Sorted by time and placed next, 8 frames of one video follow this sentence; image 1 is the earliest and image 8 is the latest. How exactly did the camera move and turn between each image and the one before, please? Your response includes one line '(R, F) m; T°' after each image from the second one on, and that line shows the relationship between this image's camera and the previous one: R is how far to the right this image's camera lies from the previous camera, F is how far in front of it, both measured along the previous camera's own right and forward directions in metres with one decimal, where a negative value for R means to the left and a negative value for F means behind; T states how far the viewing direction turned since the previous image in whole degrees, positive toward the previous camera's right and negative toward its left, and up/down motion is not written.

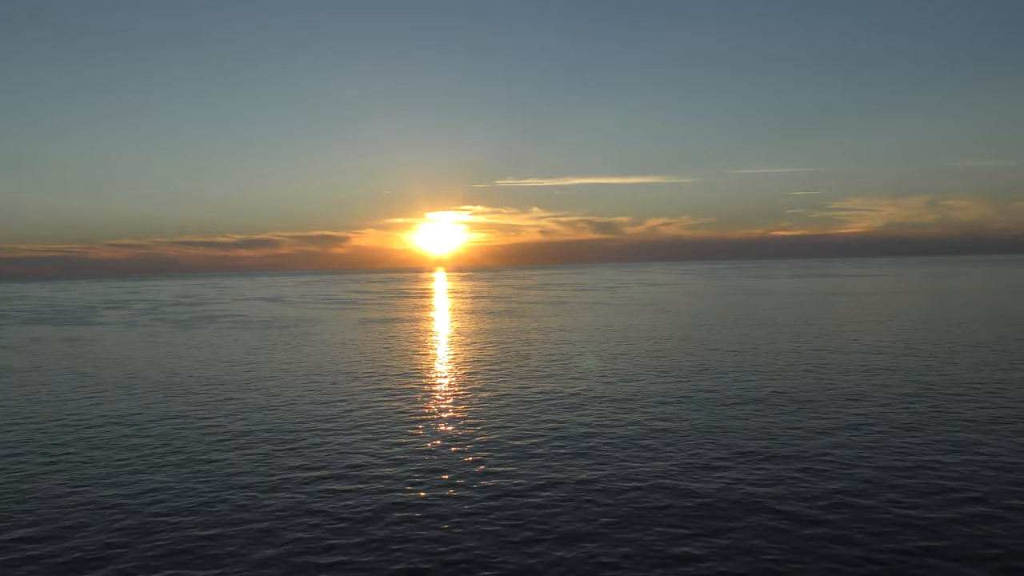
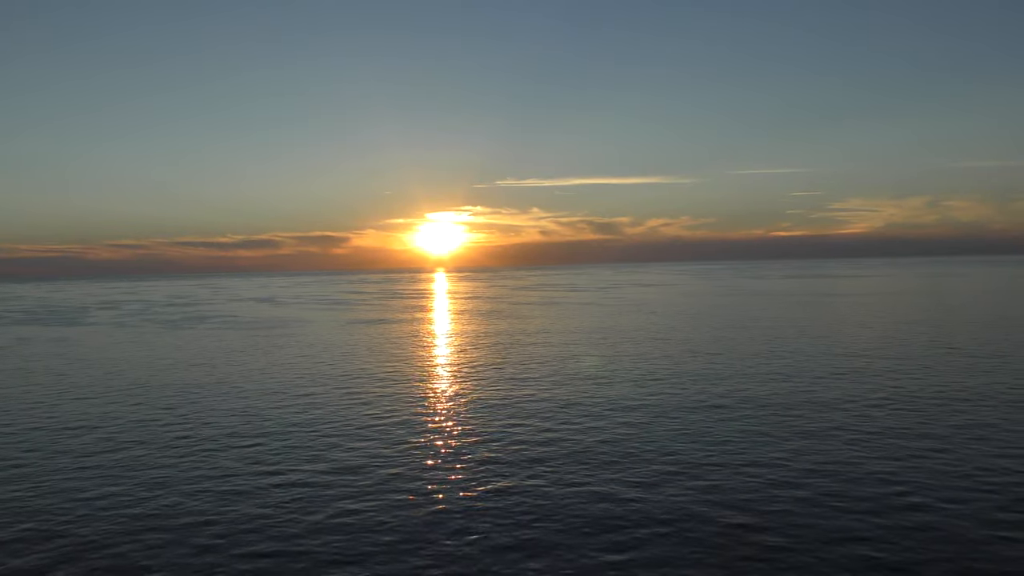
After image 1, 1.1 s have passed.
(+2.5, -0.4) m; 0°
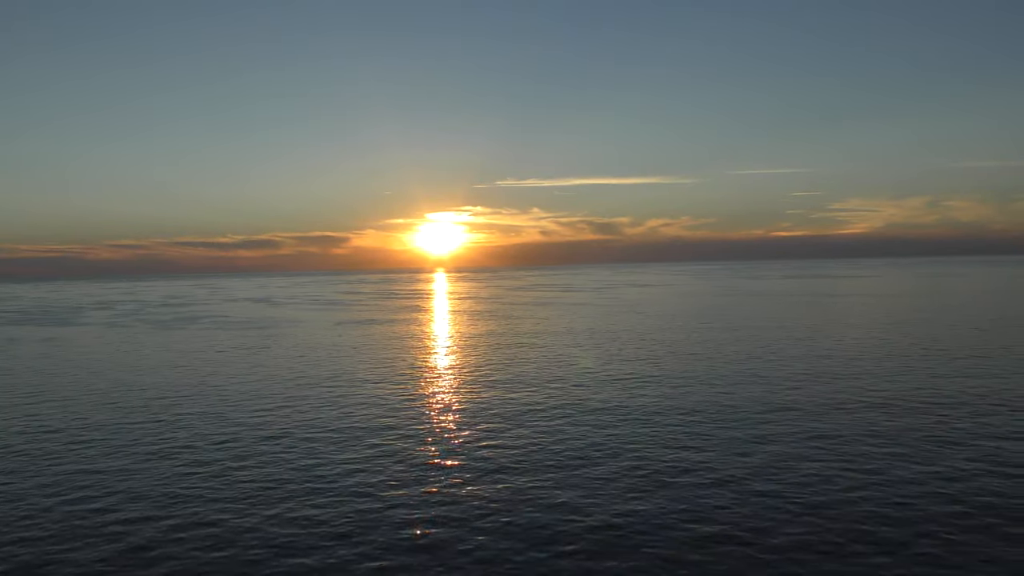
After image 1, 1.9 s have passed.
(+1.8, 0.0) m; 0°
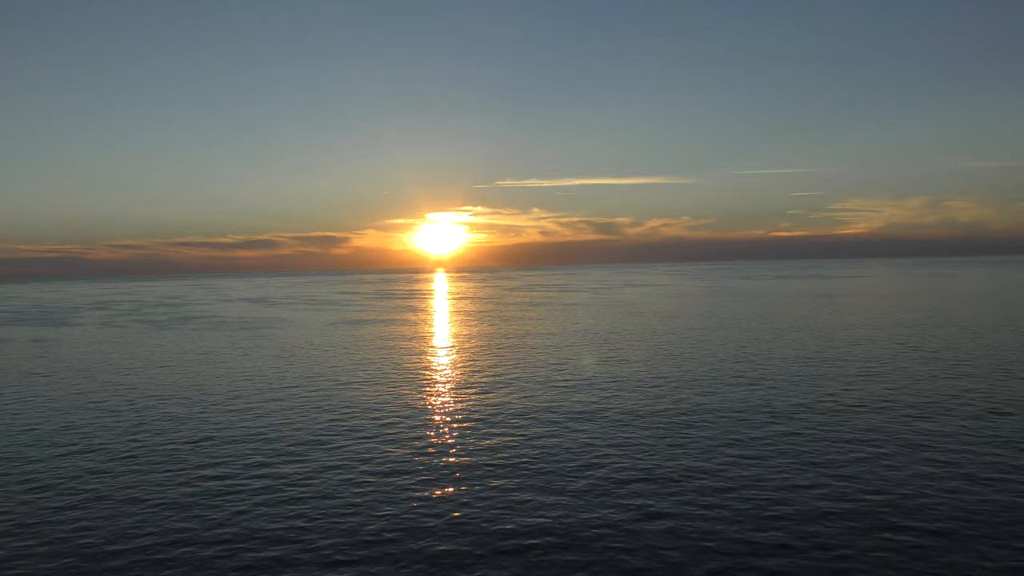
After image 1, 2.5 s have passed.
(+1.4, -0.1) m; 0°
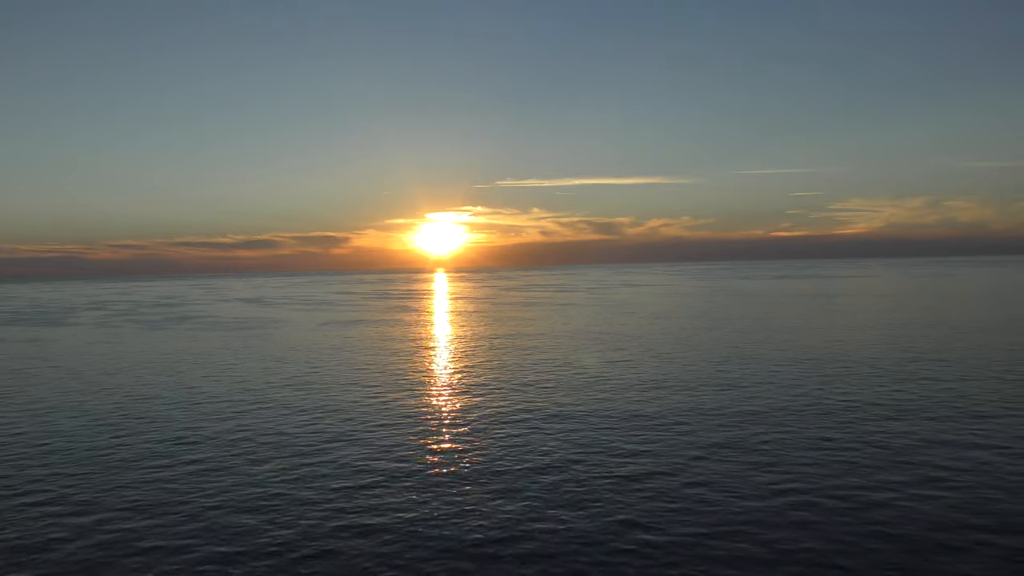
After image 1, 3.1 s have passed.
(+1.3, -0.1) m; 0°
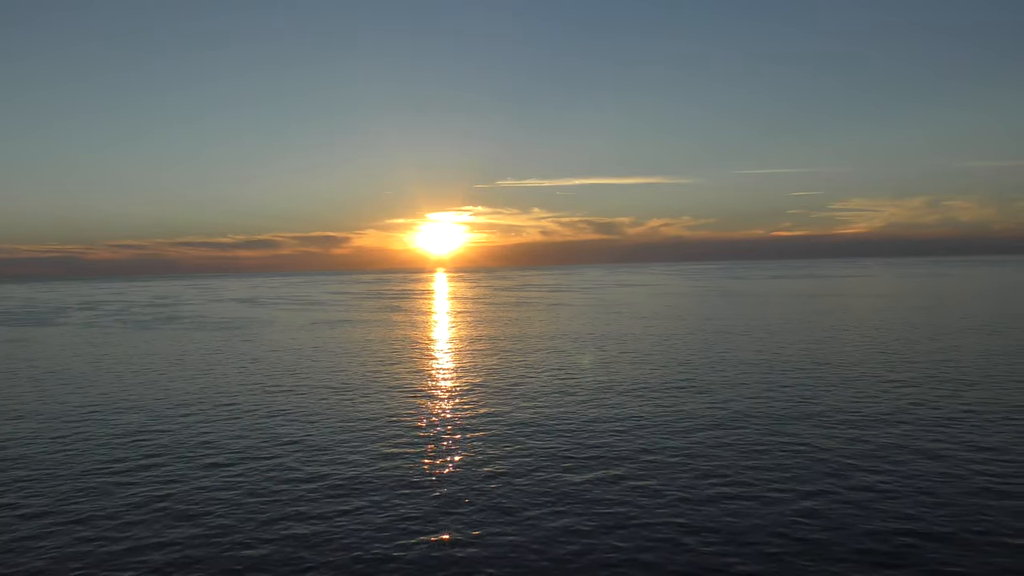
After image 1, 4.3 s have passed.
(+2.6, +0.2) m; 0°
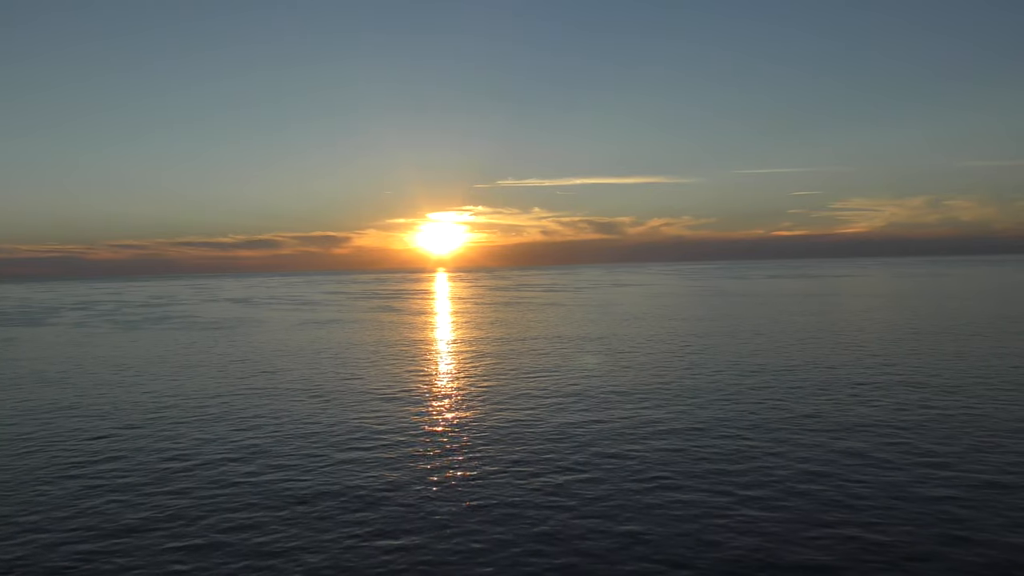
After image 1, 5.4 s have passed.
(+2.3, 0.0) m; 0°
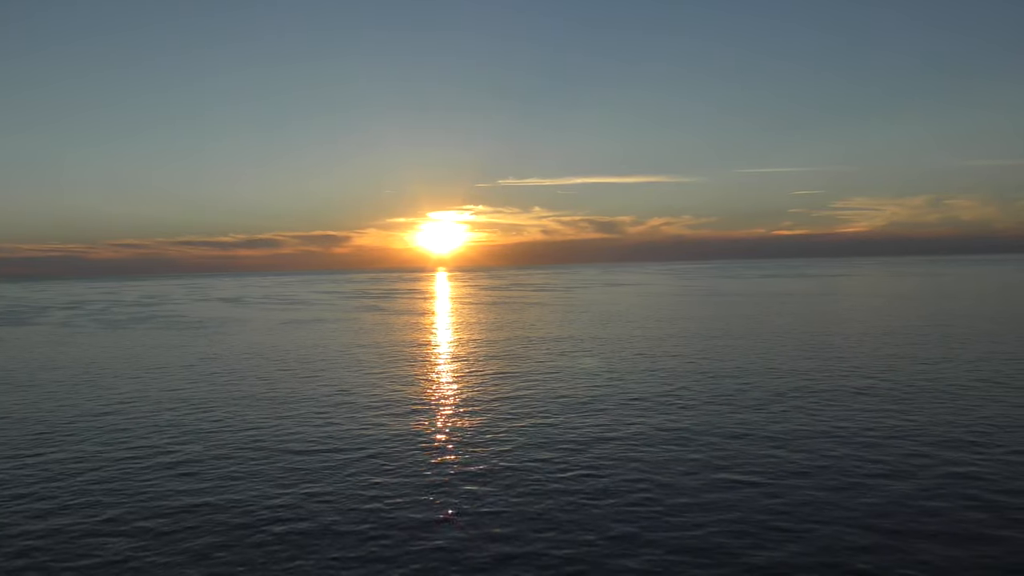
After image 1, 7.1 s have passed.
(+3.4, +0.4) m; 0°
